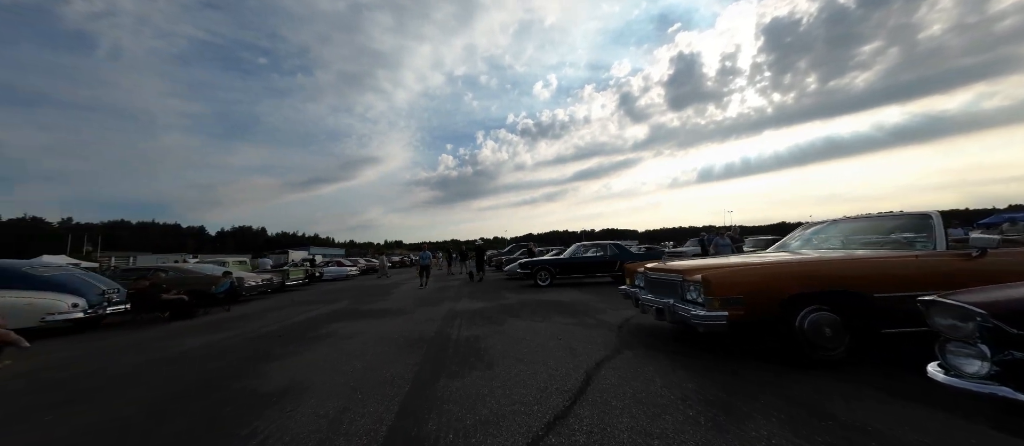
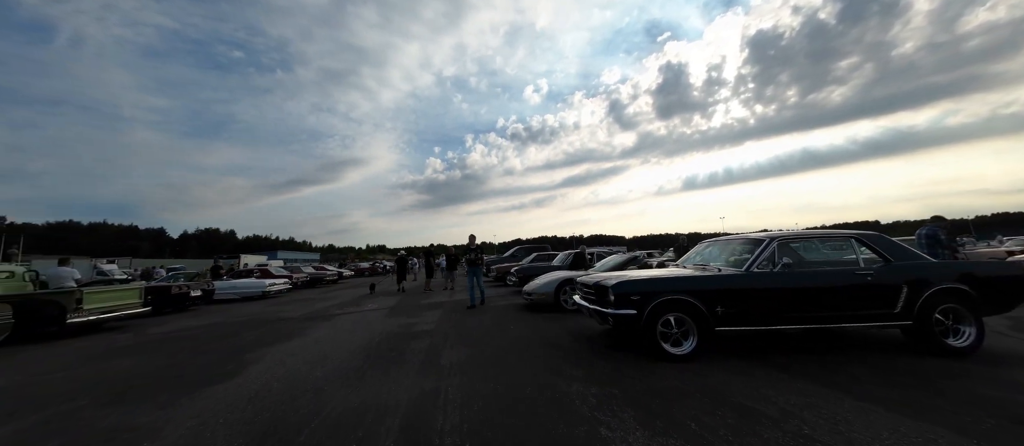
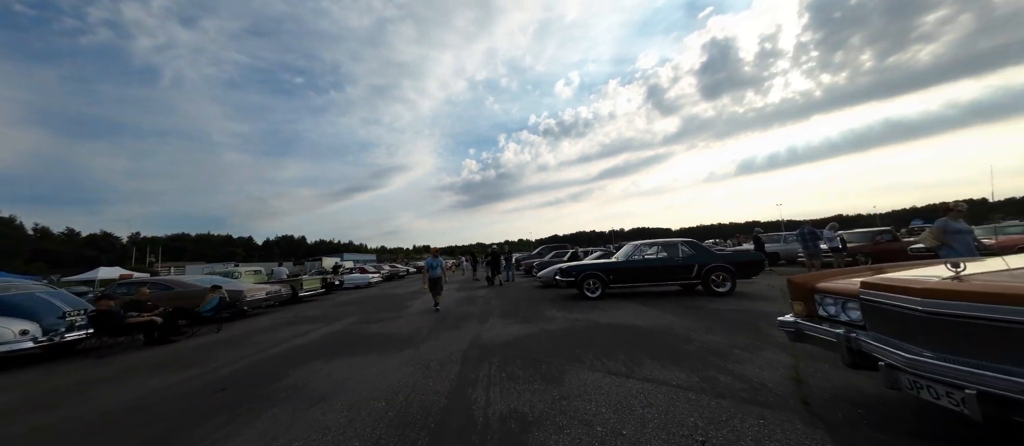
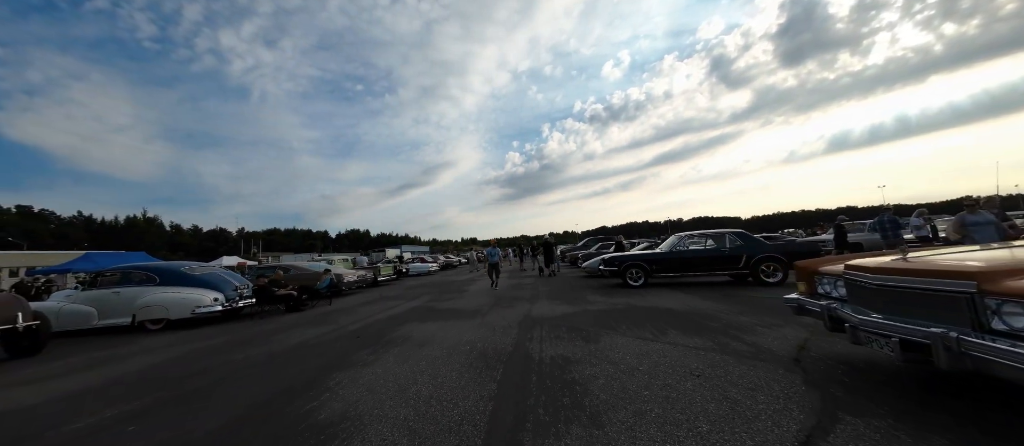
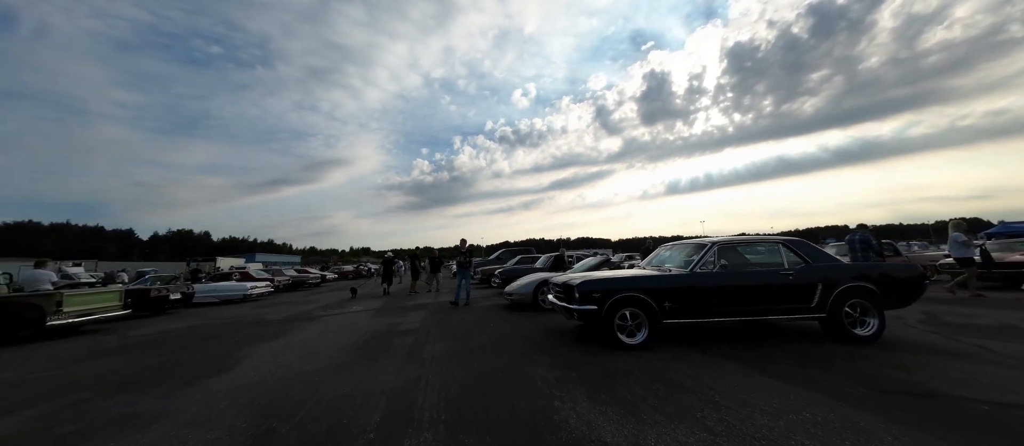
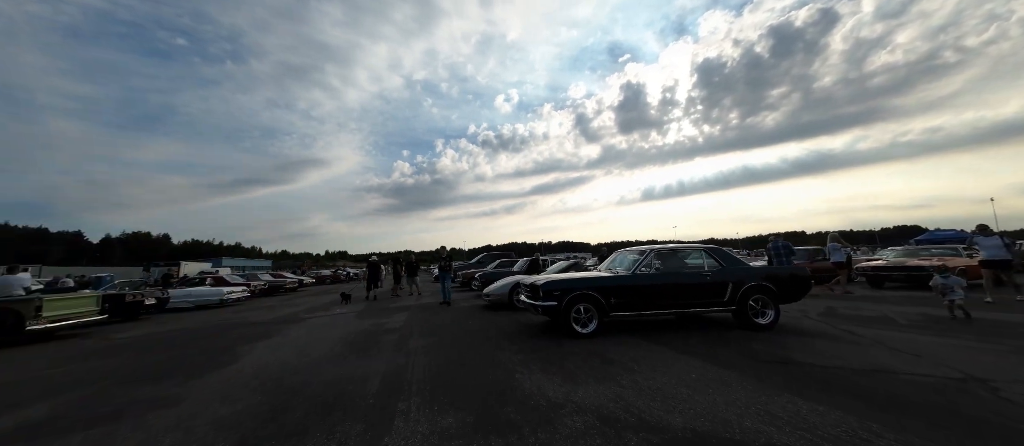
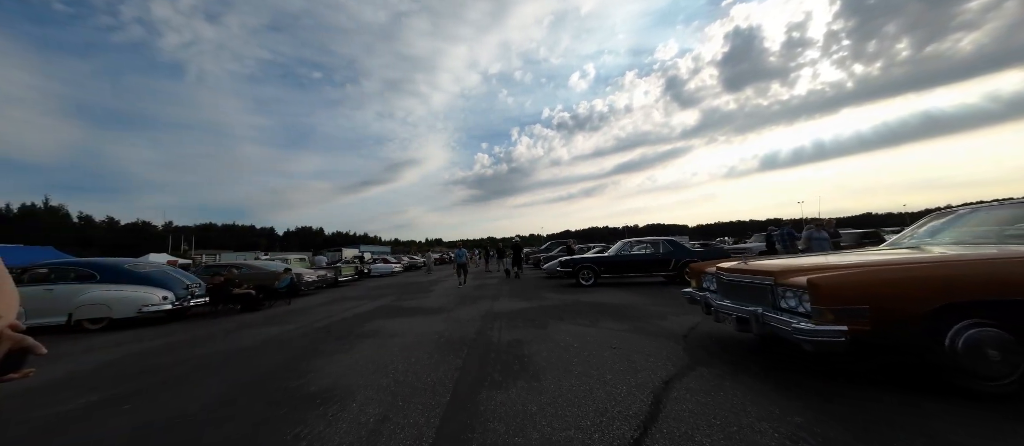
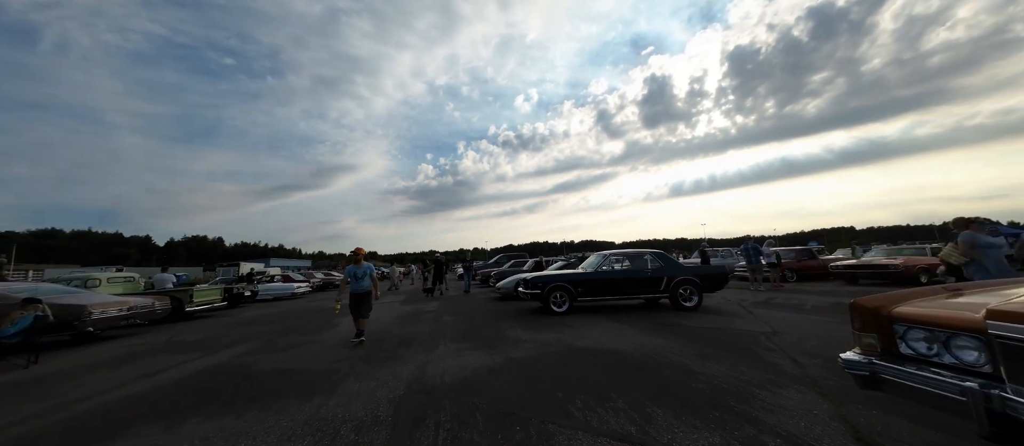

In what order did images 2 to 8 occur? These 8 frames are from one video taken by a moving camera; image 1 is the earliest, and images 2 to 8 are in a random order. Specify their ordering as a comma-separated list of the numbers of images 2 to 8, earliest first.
7, 4, 3, 8, 6, 5, 2
